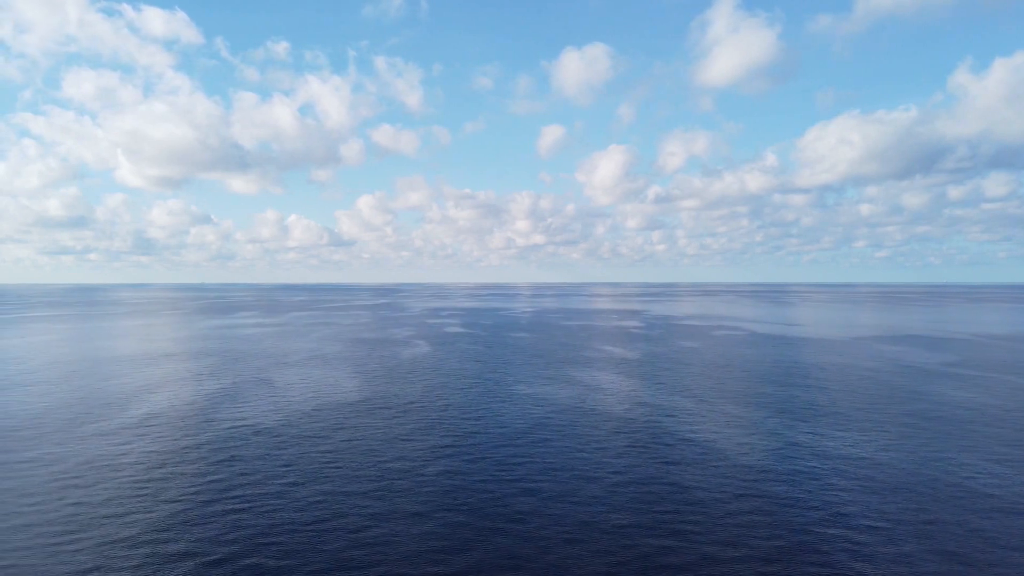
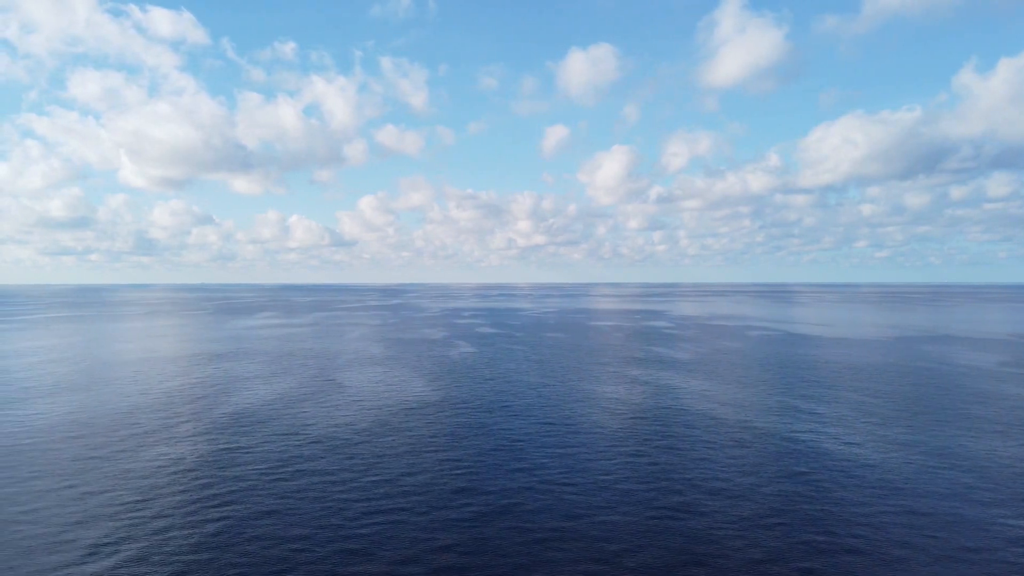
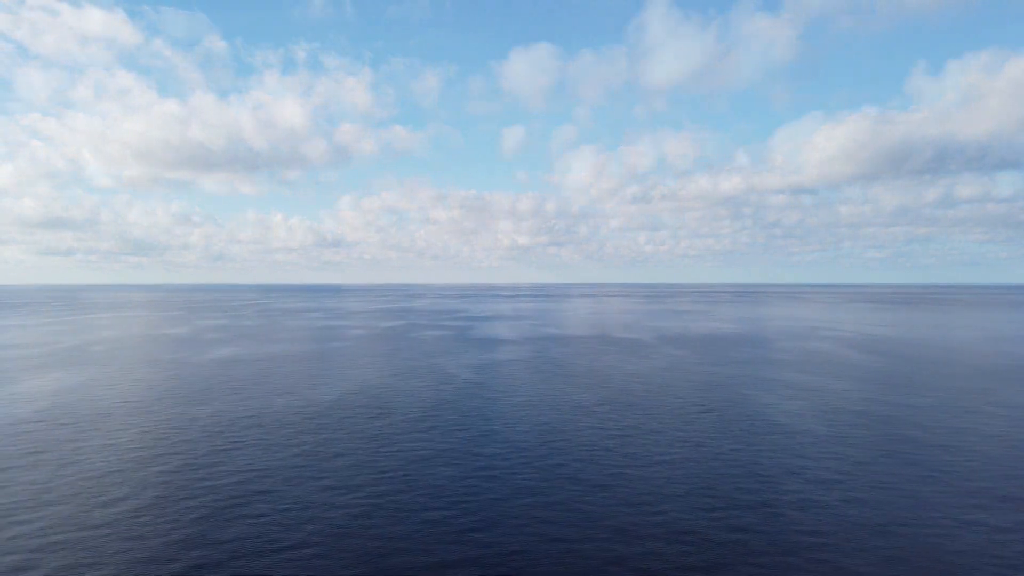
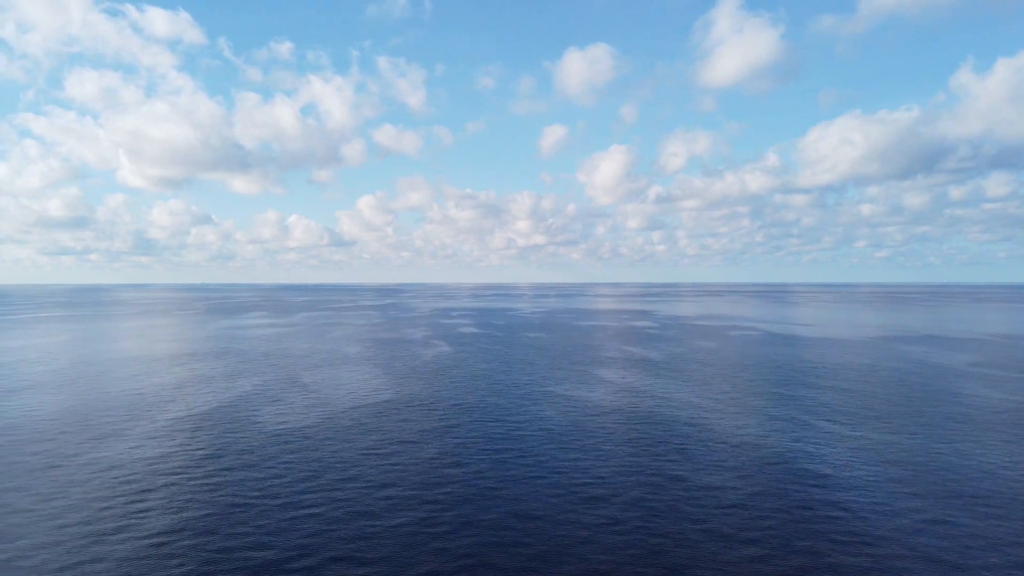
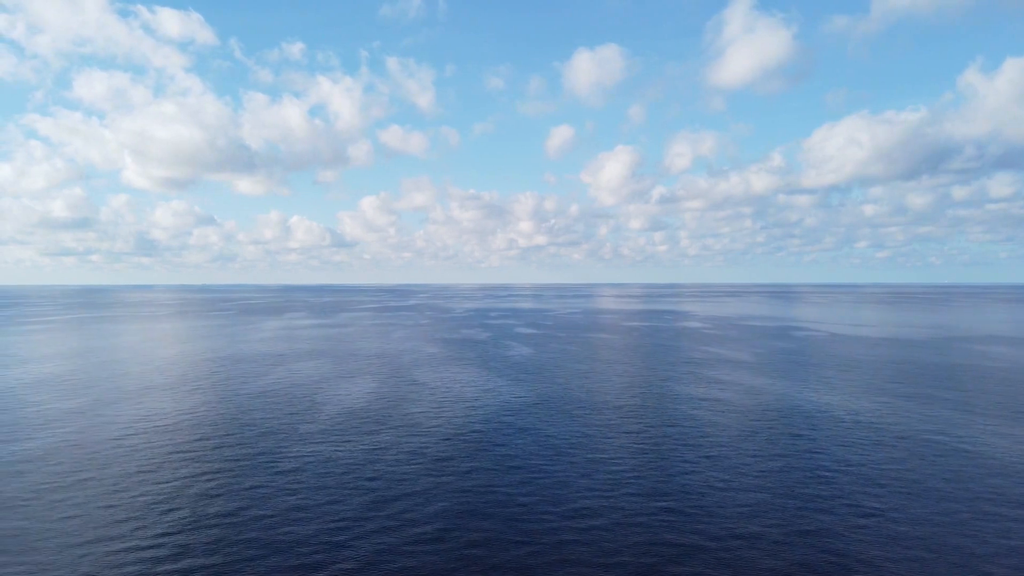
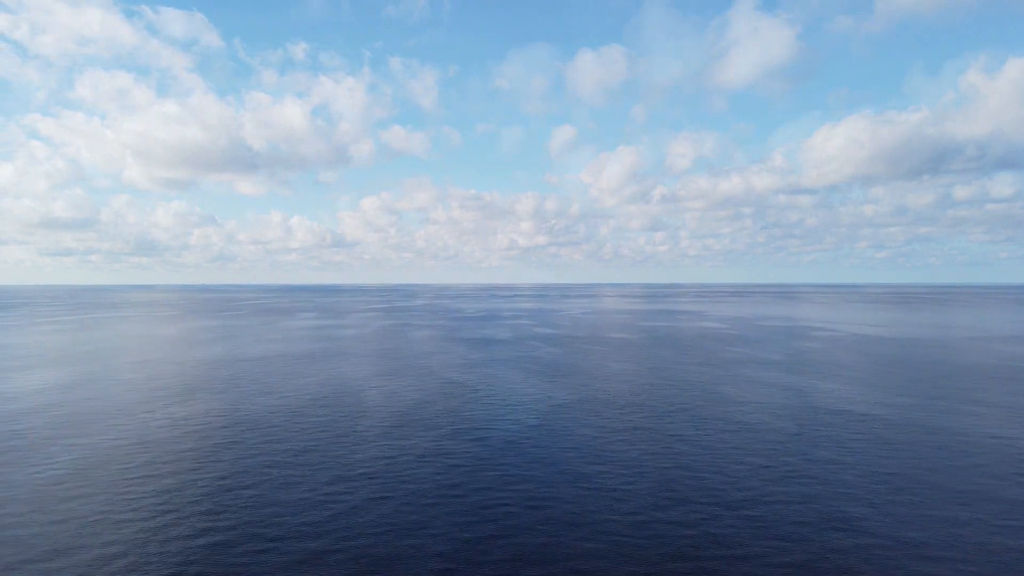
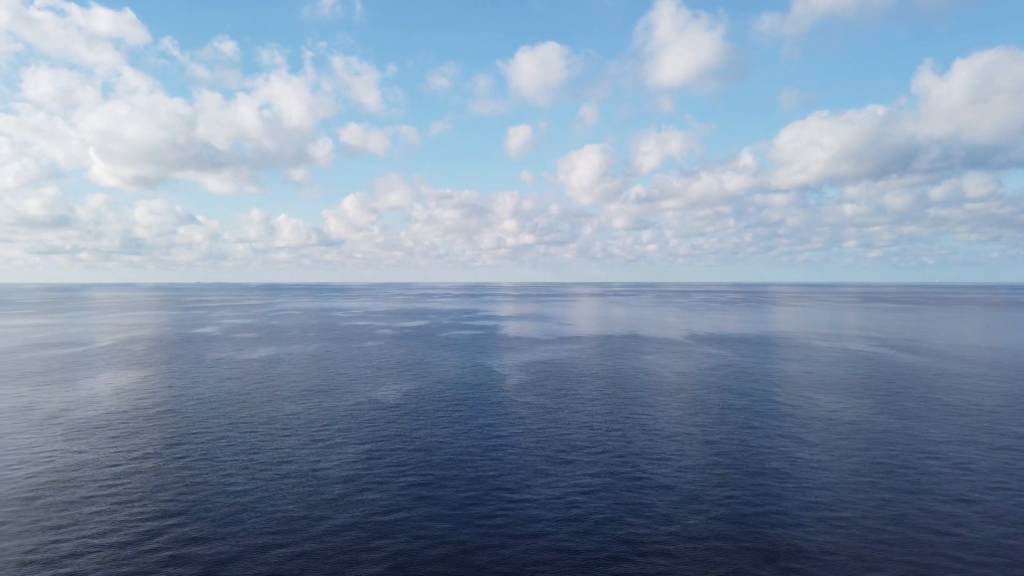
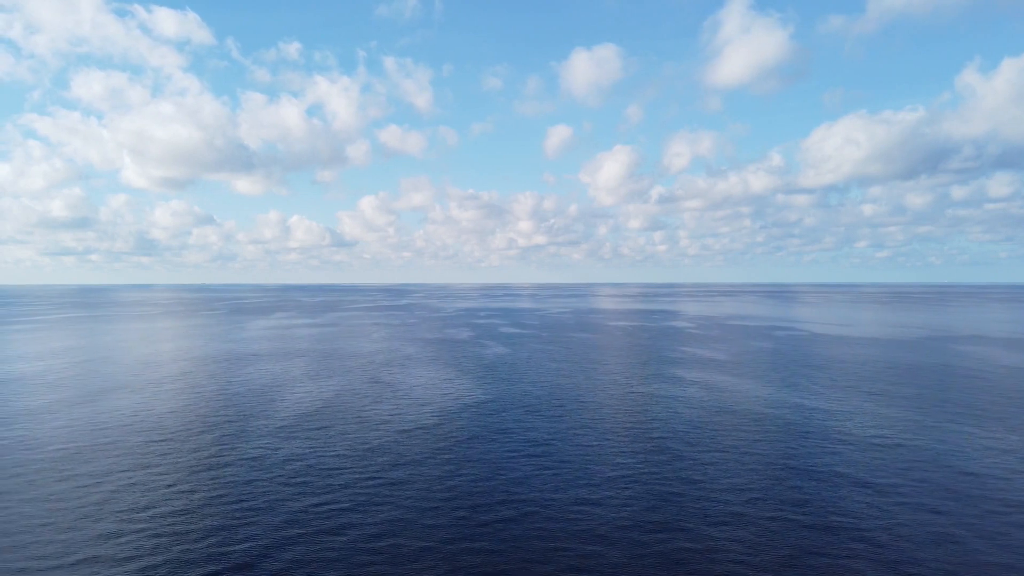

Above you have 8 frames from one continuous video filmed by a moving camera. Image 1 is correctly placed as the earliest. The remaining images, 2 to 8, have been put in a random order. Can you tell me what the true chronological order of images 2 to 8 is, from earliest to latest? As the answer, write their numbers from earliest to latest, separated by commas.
4, 2, 8, 5, 6, 3, 7
